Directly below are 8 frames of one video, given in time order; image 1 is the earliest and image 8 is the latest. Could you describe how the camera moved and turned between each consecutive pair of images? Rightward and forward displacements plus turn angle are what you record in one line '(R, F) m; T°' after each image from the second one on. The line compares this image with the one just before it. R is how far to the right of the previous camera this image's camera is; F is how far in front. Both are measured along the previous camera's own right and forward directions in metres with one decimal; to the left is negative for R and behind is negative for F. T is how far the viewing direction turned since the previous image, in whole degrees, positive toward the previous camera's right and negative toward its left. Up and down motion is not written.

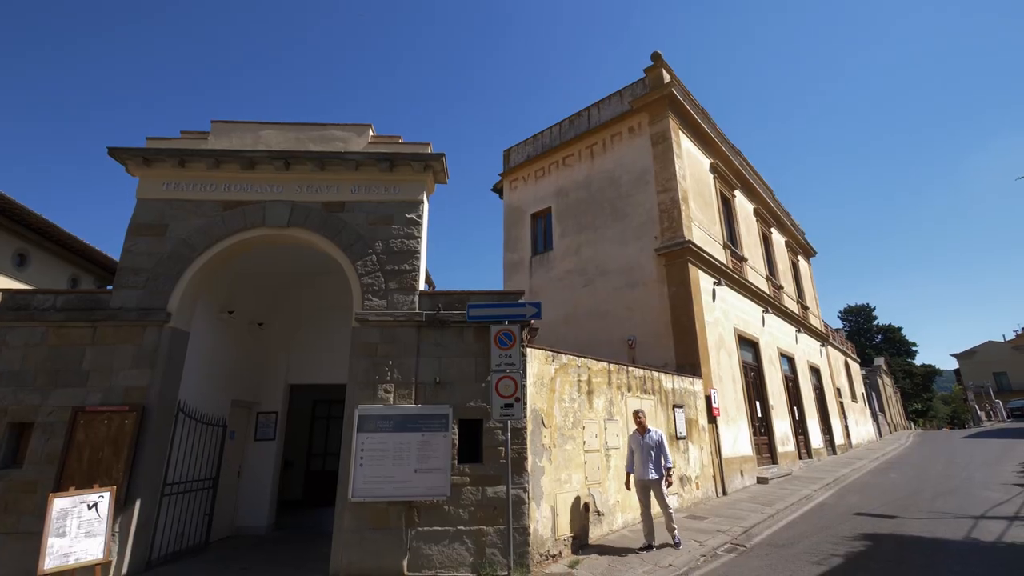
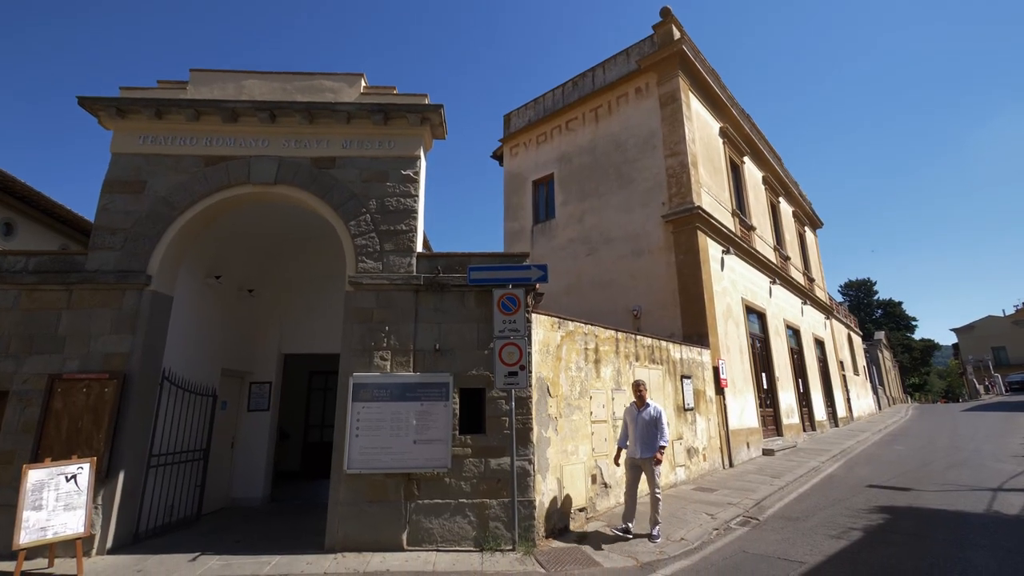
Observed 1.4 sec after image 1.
(-0.1, +0.4) m; 0°
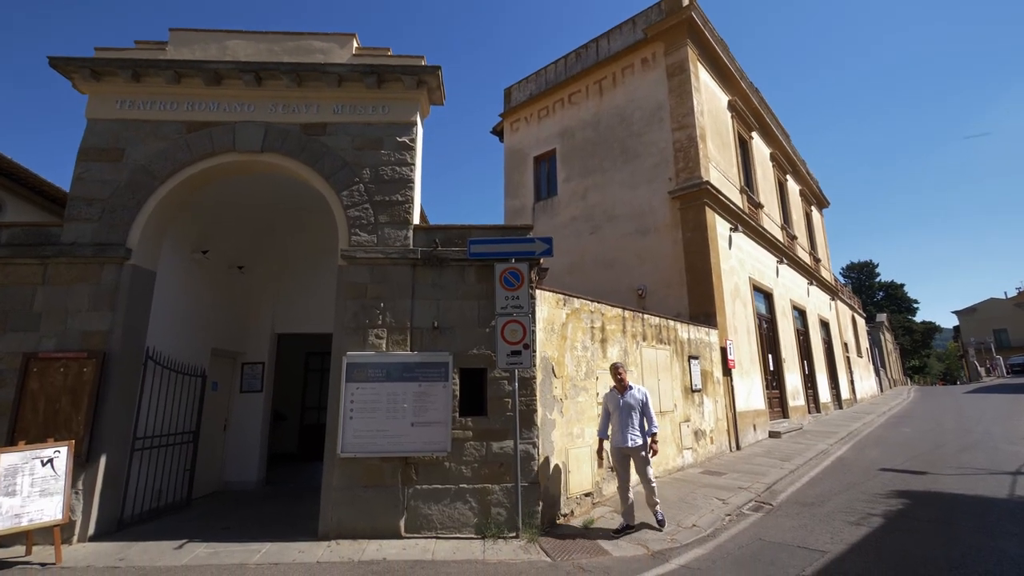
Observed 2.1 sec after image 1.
(0.0, +0.4) m; 0°
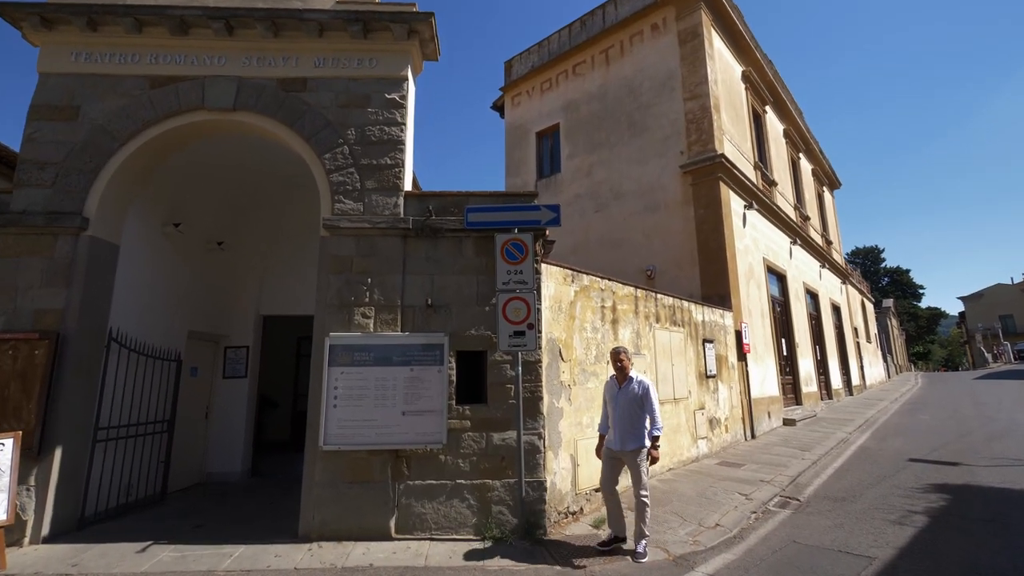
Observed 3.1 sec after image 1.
(0.0, +0.6) m; 0°
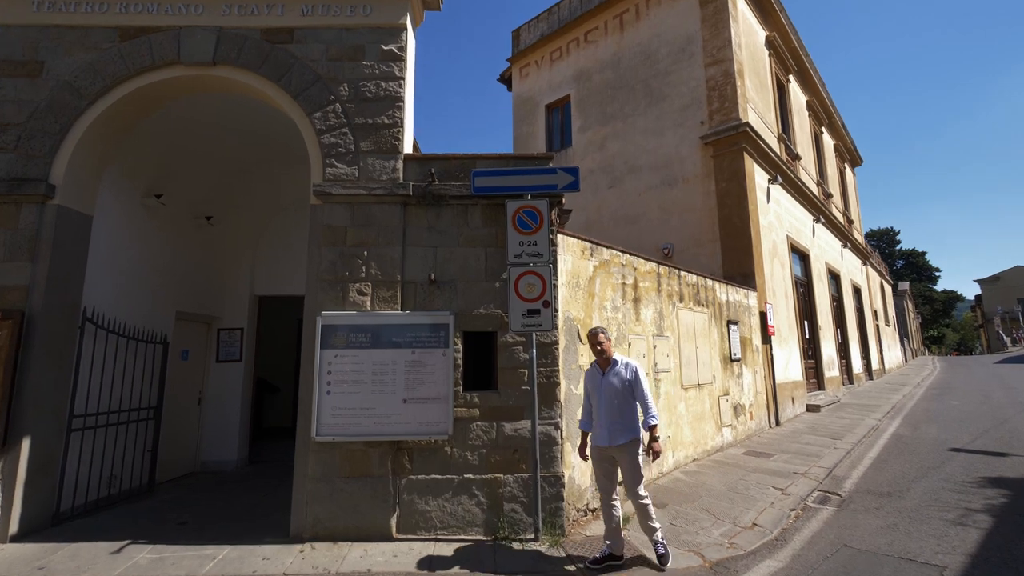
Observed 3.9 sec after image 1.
(-0.1, +0.6) m; -1°
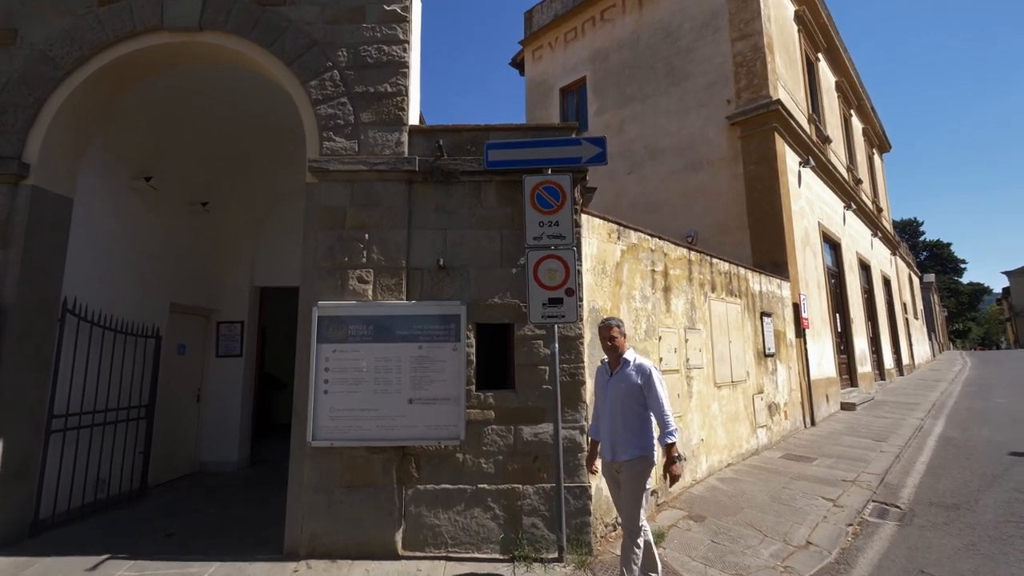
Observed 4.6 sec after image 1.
(-0.1, +0.5) m; -1°
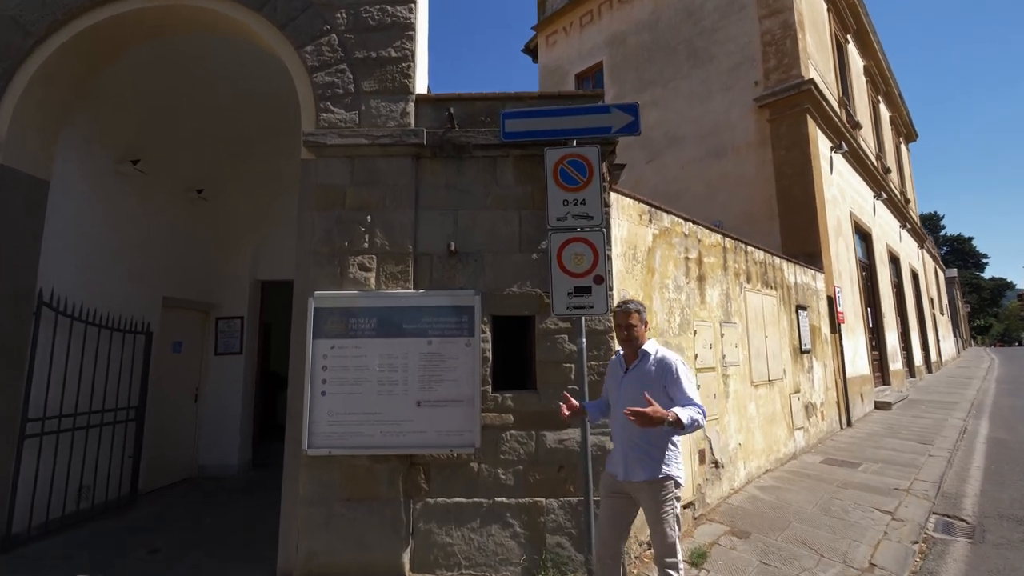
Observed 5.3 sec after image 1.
(-0.1, +0.5) m; -1°
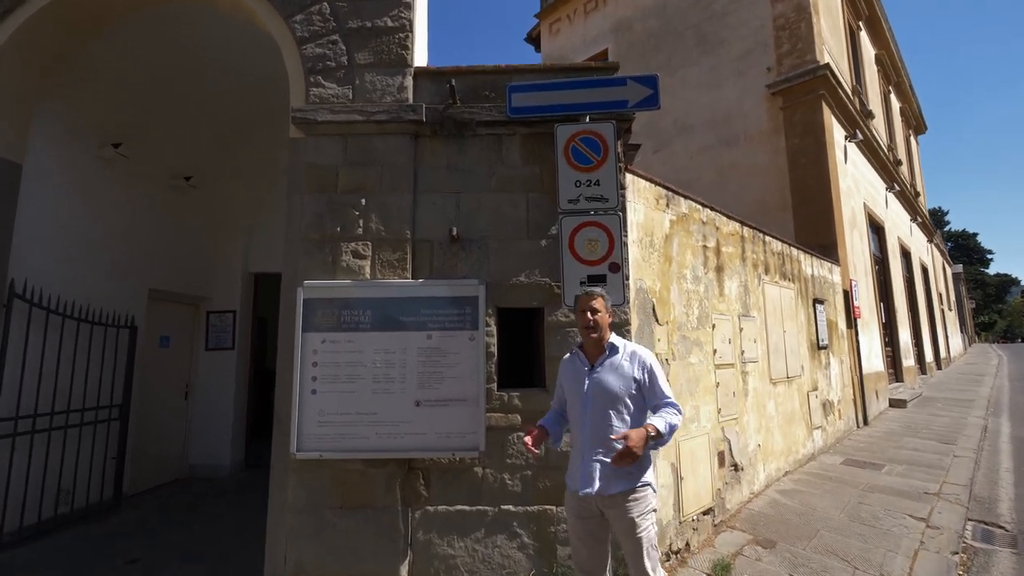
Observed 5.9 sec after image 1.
(0.0, +0.3) m; 0°
